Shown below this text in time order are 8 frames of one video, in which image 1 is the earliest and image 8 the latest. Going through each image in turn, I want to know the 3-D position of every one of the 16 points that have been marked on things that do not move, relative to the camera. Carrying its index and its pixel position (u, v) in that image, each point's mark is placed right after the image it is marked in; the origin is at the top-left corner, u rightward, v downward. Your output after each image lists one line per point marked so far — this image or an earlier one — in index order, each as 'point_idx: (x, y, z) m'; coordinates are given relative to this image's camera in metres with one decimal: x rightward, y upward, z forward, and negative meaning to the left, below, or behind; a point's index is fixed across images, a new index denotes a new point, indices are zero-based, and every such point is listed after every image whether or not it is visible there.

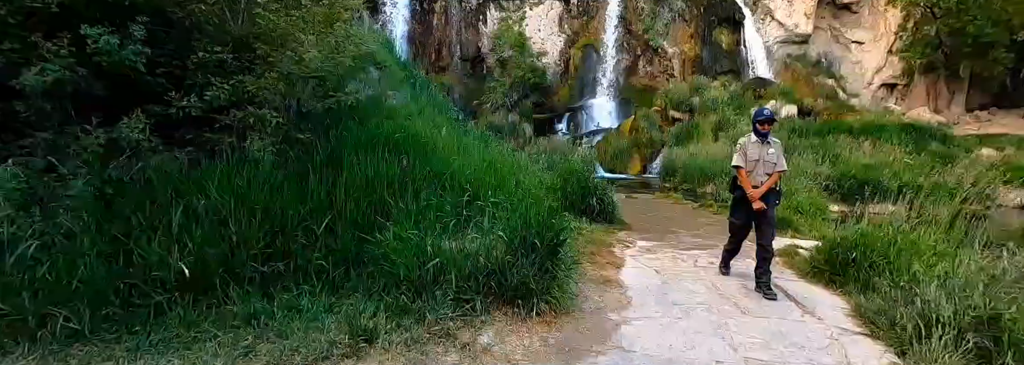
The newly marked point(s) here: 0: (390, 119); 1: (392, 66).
0: (-1.6, +0.8, +5.5) m
1: (-2.1, +2.1, +7.7) m
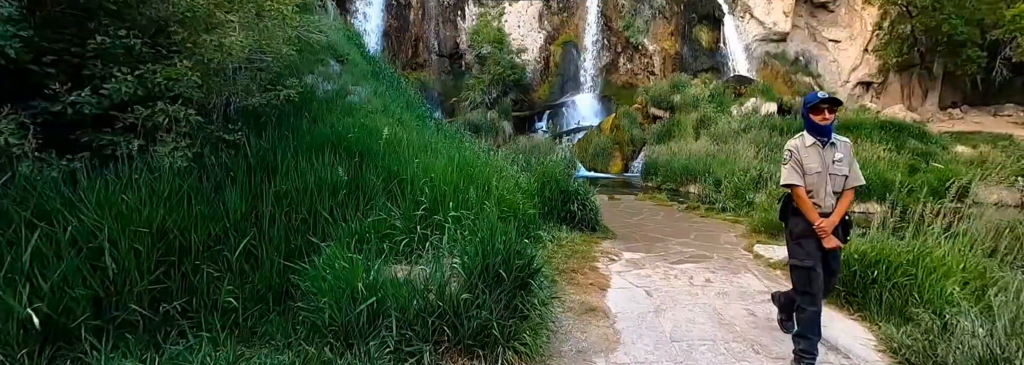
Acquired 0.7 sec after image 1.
0: (-1.9, +0.8, +4.9) m
1: (-2.5, +2.0, +7.1) m
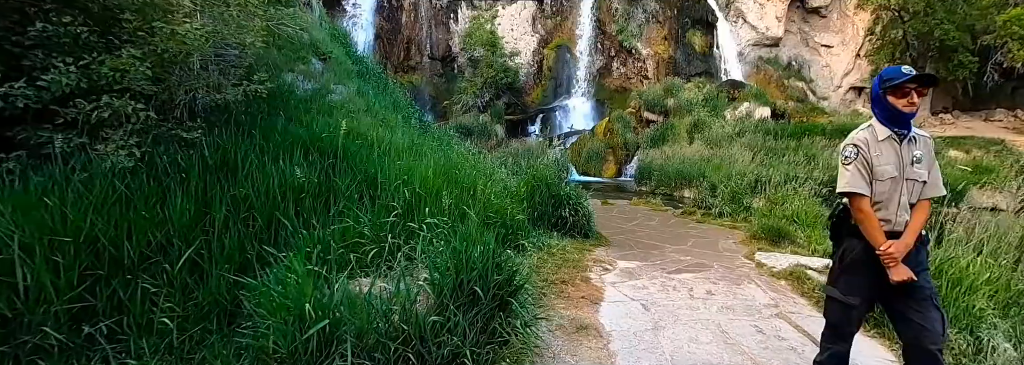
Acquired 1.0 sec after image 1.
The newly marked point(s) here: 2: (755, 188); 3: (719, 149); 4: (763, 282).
0: (-2.0, +0.7, +4.7) m
1: (-2.7, +2.0, +6.8) m
2: (+4.0, -0.1, +7.1) m
3: (+5.6, +0.9, +11.8) m
4: (+1.9, -0.7, +3.2) m
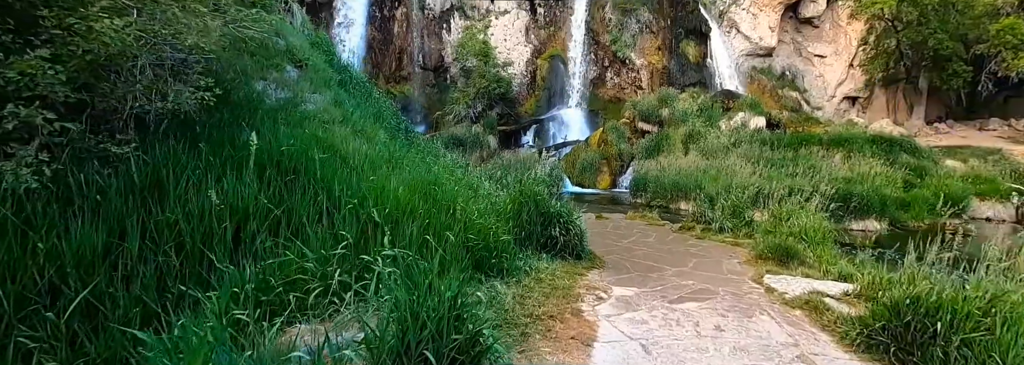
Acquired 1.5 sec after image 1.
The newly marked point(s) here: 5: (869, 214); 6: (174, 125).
0: (-2.2, +0.6, +4.3) m
1: (-2.8, +1.7, +6.5) m
2: (+3.8, -0.3, +6.8) m
3: (+5.4, +0.6, +11.6) m
4: (+1.8, -0.9, +2.9) m
5: (+7.0, -0.6, +8.5) m
6: (-2.6, +0.4, +3.4) m
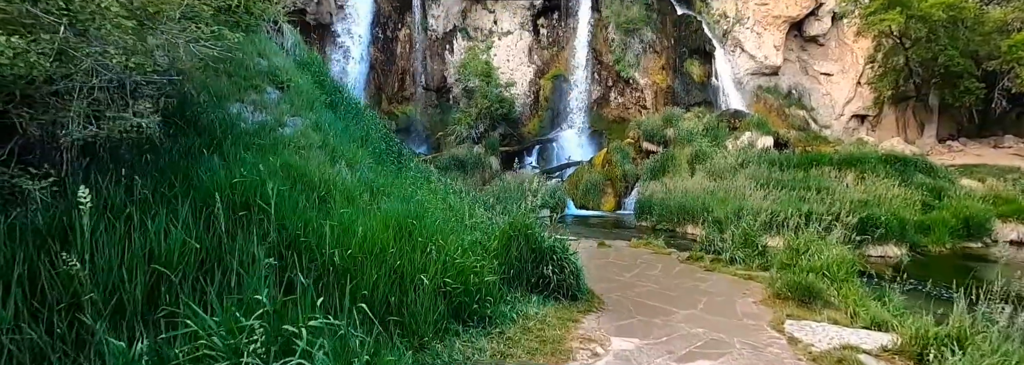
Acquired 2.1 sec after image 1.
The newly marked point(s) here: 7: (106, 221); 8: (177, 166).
0: (-2.2, +0.3, +4.0) m
1: (-2.9, +1.3, +6.2) m
2: (+3.8, -0.7, +6.3) m
3: (+5.4, 0.0, +11.1) m
4: (+1.6, -1.1, +2.4) m
5: (+7.0, -1.0, +8.0) m
6: (-2.7, +0.2, +3.0) m
7: (-1.9, -0.2, +2.1) m
8: (-2.5, +0.1, +3.1) m
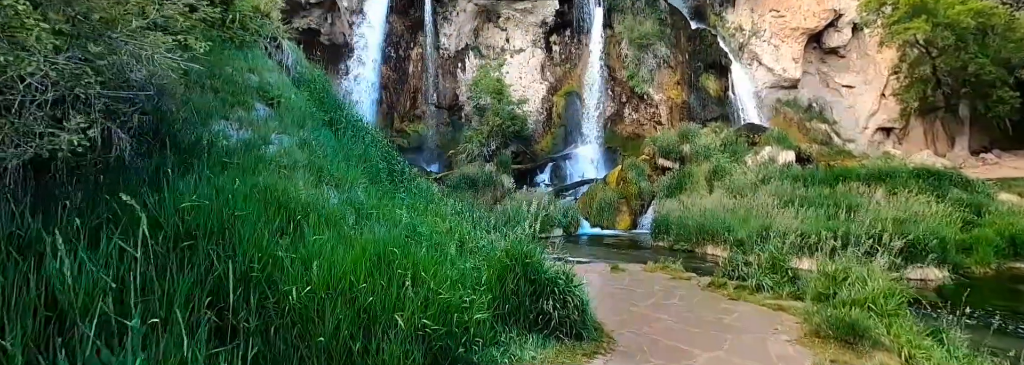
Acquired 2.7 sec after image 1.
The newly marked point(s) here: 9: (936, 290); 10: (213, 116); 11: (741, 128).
0: (-2.3, +0.1, +3.7) m
1: (-2.9, +1.1, +6.0) m
2: (+3.8, -0.9, +5.8) m
3: (+5.6, -0.4, +10.6) m
4: (+1.6, -1.2, +1.9) m
5: (+7.1, -1.3, +7.3) m
6: (-2.8, 0.0, +2.8) m
7: (-2.0, -0.3, +1.7) m
8: (-2.5, 0.0, +2.9) m
9: (+6.4, -1.6, +6.5) m
10: (-3.0, +0.7, +4.4) m
11: (+8.8, +2.1, +16.5) m
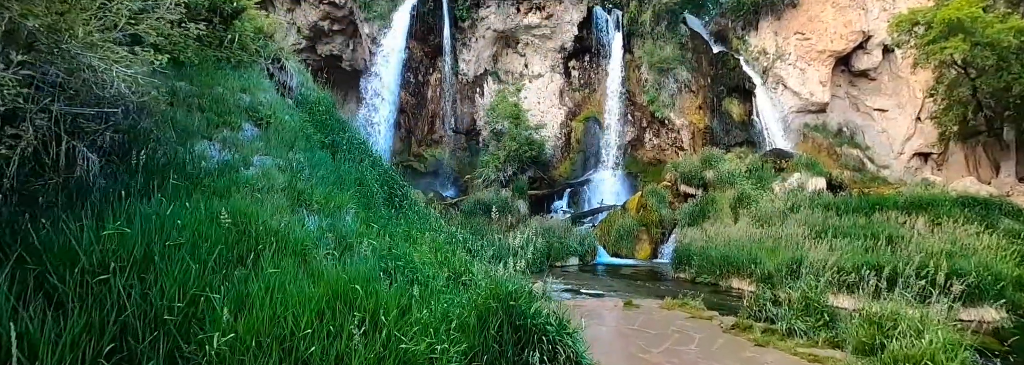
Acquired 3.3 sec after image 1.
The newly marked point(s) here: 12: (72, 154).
0: (-2.3, -0.1, +3.4) m
1: (-2.8, +0.7, +5.8) m
2: (+3.9, -1.3, +5.2) m
3: (+5.9, -1.0, +9.8) m
4: (+1.4, -1.3, +1.4) m
5: (+7.2, -1.8, +6.5) m
6: (-2.9, -0.1, +2.5) m
7: (-2.2, -0.4, +1.4) m
8: (-2.6, -0.2, +2.6) m
9: (+6.4, -2.0, +5.7) m
10: (-3.1, +0.5, +4.2) m
11: (+9.4, +1.1, +15.8) m
12: (-2.9, +0.2, +2.9) m
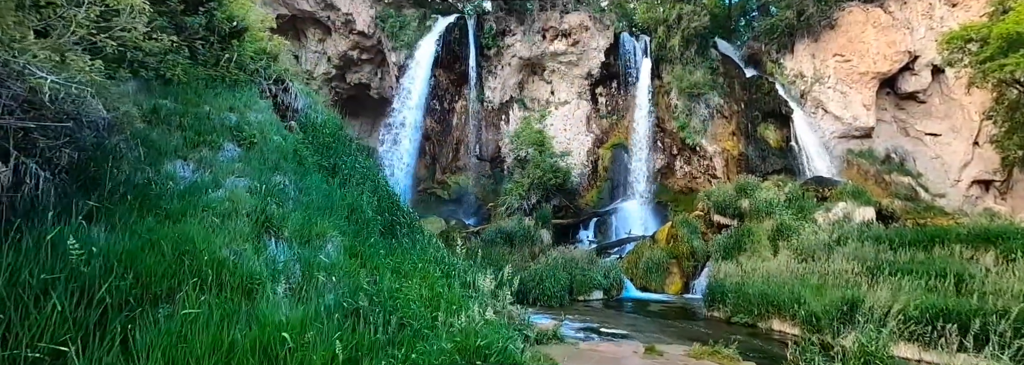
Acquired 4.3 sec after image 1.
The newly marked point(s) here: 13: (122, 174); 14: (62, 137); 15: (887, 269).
0: (-2.4, -0.3, +3.0) m
1: (-2.7, +0.4, +5.5) m
2: (+3.9, -1.6, +4.3) m
3: (+6.2, -1.6, +8.8) m
4: (+1.2, -1.3, +0.7) m
5: (+7.3, -2.2, +5.4) m
6: (-3.0, -0.2, +2.2) m
7: (-2.4, -0.4, +1.0) m
8: (-2.7, -0.3, +2.2) m
9: (+6.5, -2.4, +4.6) m
10: (-3.1, +0.2, +3.9) m
11: (+10.1, +0.1, +14.7) m
12: (-3.0, +0.1, +2.6) m
13: (-3.1, +0.1, +3.4) m
14: (-3.2, +0.3, +3.0) m
15: (+7.1, -1.6, +8.0) m
